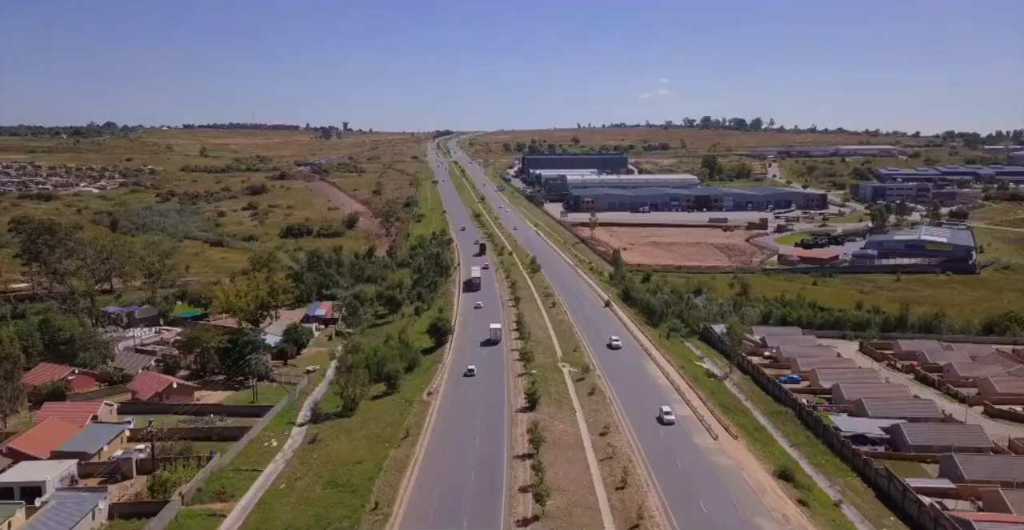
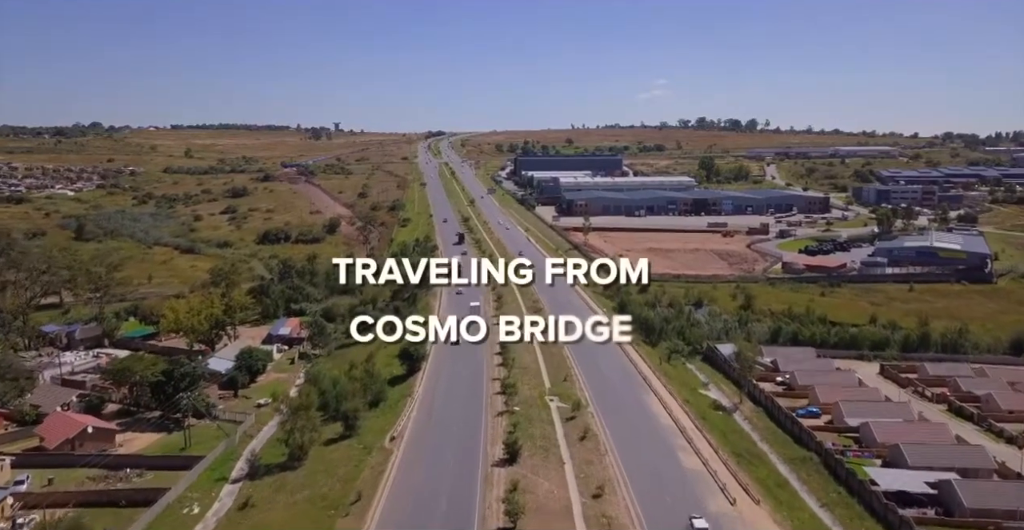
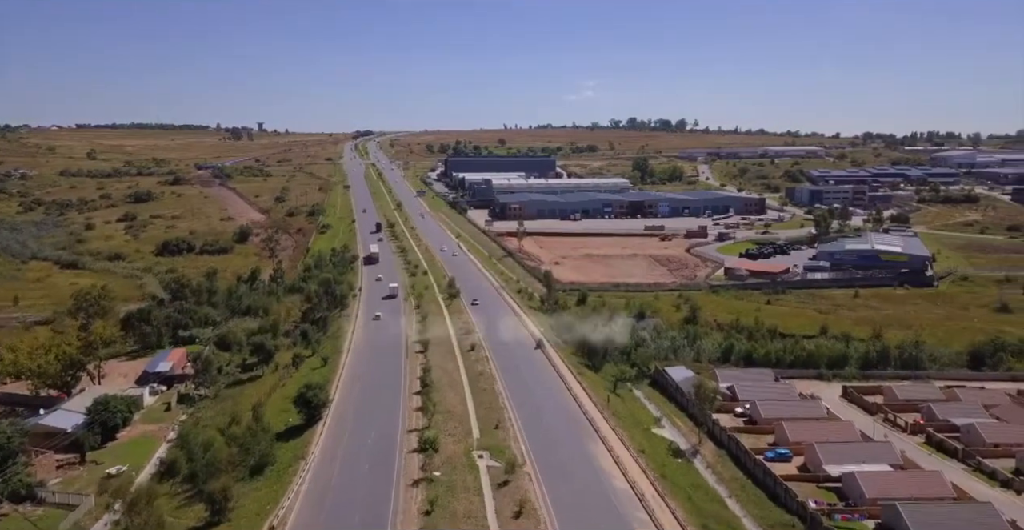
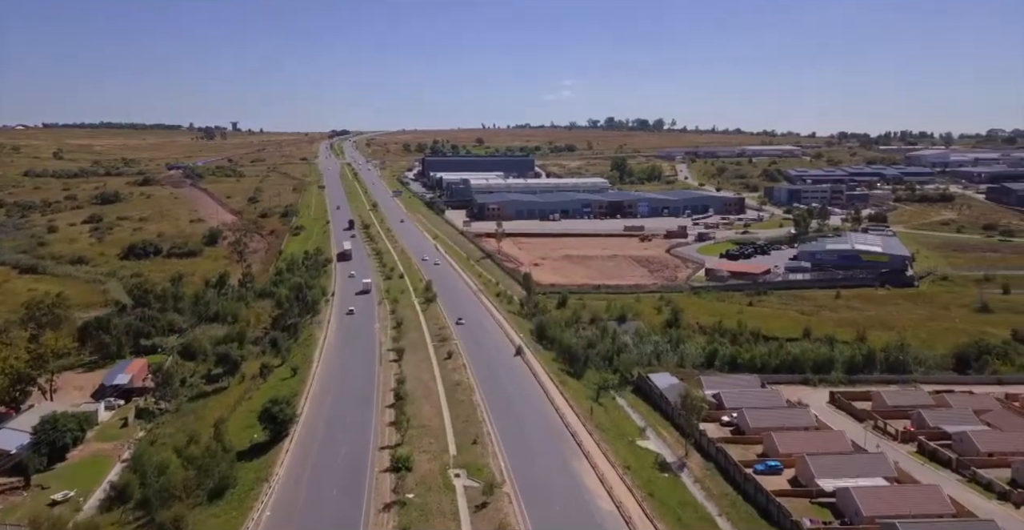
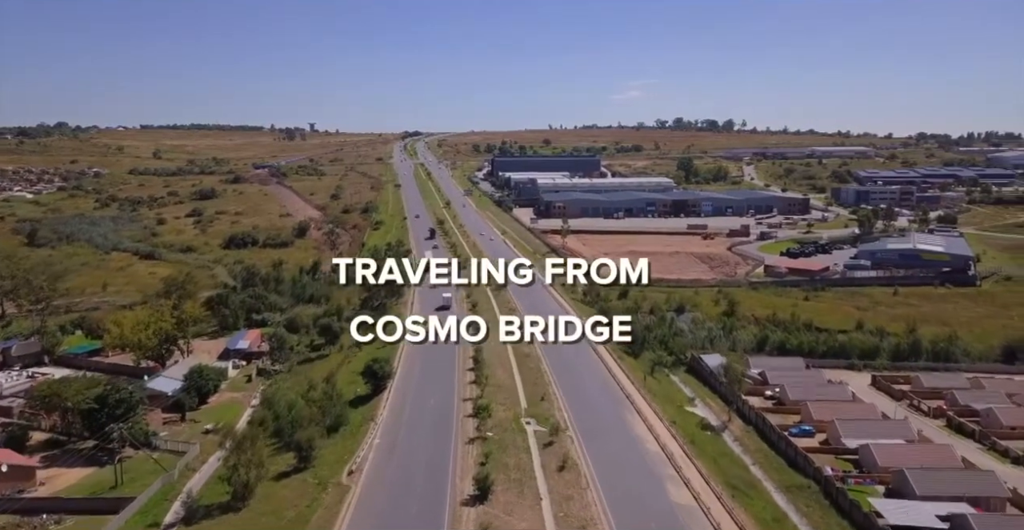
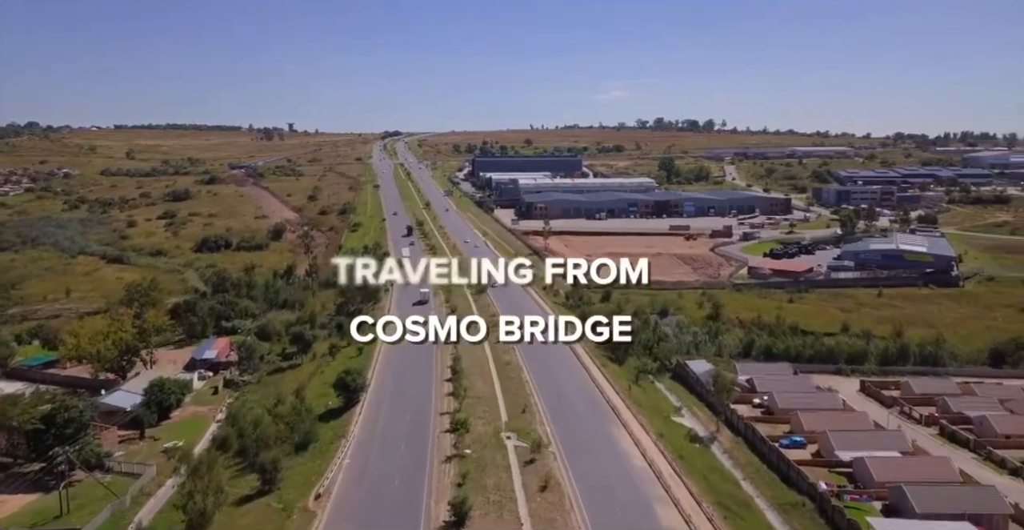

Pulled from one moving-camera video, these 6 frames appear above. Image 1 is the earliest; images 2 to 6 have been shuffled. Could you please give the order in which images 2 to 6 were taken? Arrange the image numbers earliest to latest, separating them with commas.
2, 5, 6, 3, 4
